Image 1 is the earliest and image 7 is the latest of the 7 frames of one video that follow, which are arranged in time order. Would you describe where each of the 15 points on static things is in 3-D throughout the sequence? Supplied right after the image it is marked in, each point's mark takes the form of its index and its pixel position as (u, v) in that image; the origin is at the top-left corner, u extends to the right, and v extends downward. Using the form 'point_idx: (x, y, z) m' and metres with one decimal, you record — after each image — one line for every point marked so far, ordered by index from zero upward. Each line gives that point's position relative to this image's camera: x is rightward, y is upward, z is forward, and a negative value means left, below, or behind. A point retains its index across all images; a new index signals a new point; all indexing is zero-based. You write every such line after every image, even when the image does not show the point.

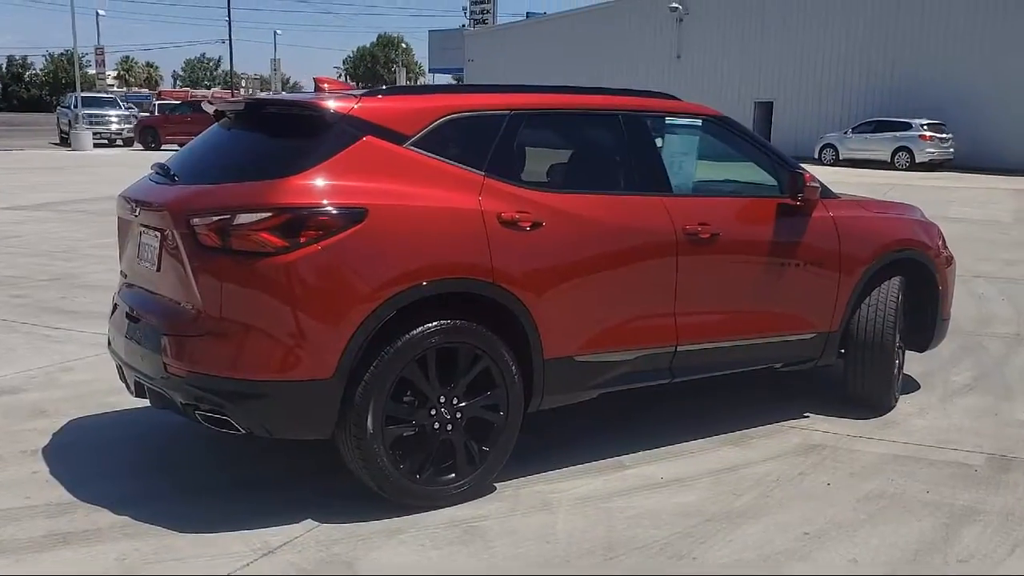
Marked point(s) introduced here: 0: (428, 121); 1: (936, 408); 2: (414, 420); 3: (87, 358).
0: (-0.4, +0.7, +4.3) m
1: (+2.6, -0.7, +6.0) m
2: (-0.4, -0.5, +4.1) m
3: (-3.0, -0.5, +6.9) m
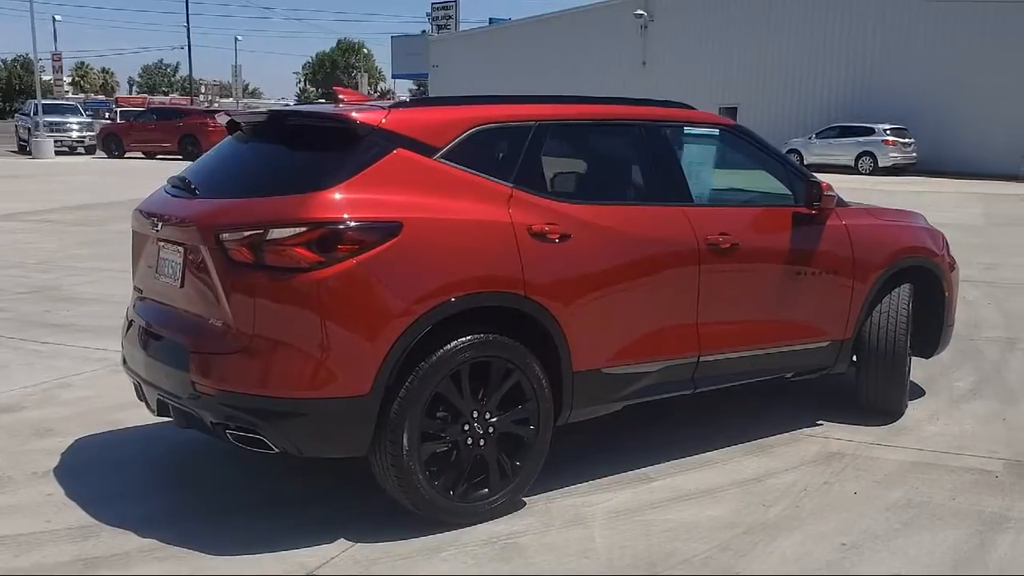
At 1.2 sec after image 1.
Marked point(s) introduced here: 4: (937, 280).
0: (-0.2, +0.7, +4.3) m
1: (+2.6, -0.8, +6.0) m
2: (-0.3, -0.6, +4.0) m
3: (-2.9, -0.6, +6.7) m
4: (+2.5, +0.1, +6.0) m
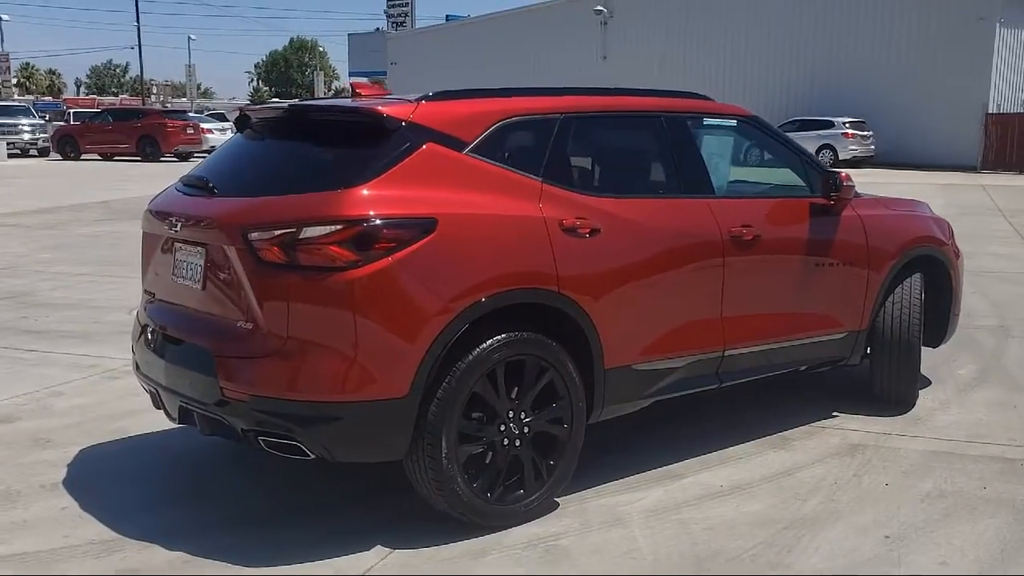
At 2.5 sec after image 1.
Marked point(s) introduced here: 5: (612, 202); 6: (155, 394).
0: (-0.1, +0.7, +4.2) m
1: (+2.7, -0.7, +6.0) m
2: (-0.1, -0.6, +3.9) m
3: (-2.9, -0.6, +6.5) m
4: (+2.6, +0.1, +6.0) m
5: (+0.5, +0.4, +4.4) m
6: (-1.5, -0.5, +4.3) m
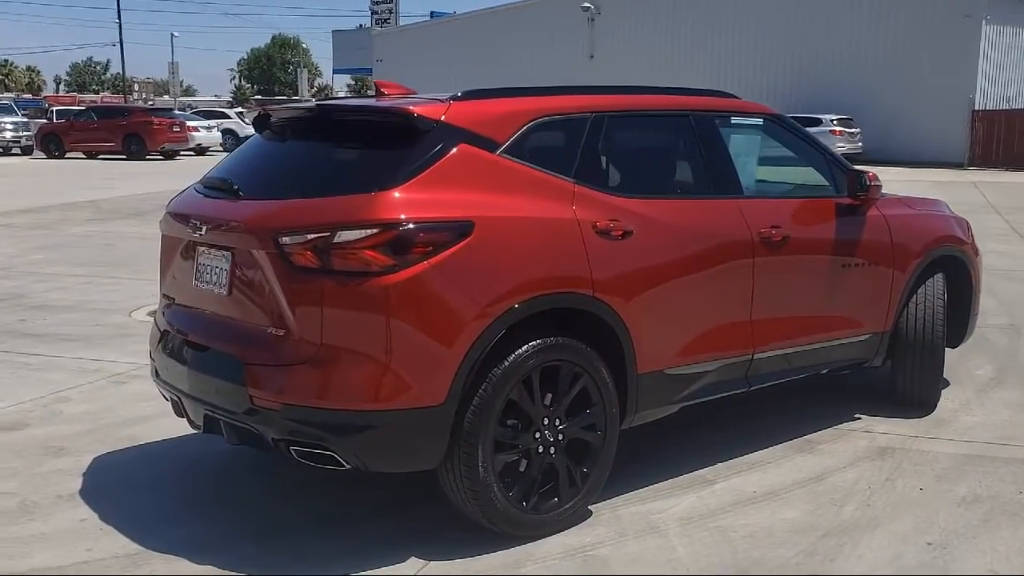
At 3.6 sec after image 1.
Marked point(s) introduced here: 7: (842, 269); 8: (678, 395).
0: (0.0, +0.7, +4.1) m
1: (+2.8, -0.7, +6.0) m
2: (0.0, -0.6, +3.9) m
3: (-2.8, -0.6, +6.4) m
4: (+2.7, +0.1, +5.9) m
5: (+0.6, +0.4, +4.3) m
6: (-1.4, -0.5, +4.2) m
7: (+1.7, +0.1, +5.2) m
8: (+0.8, -0.5, +4.5) m
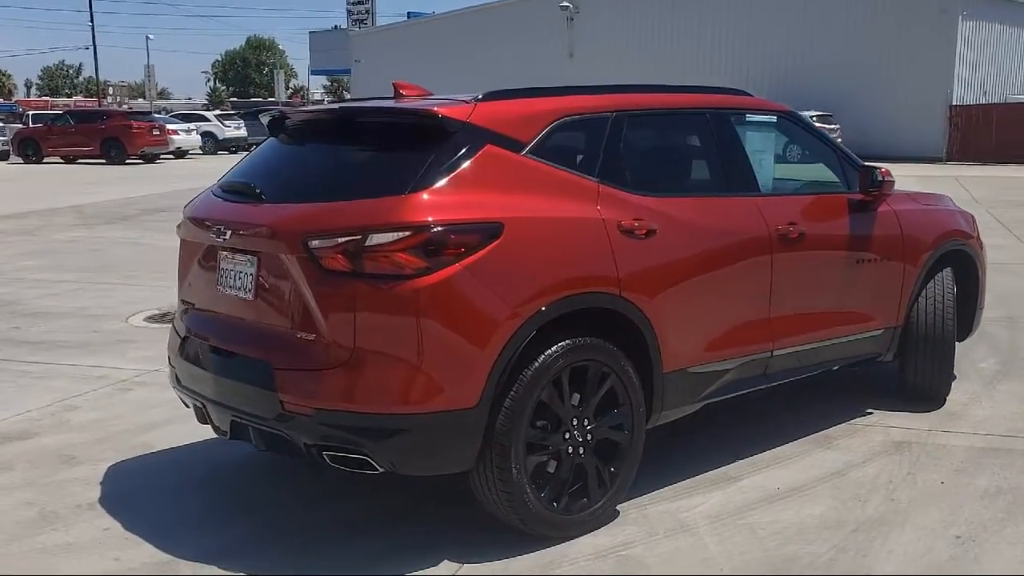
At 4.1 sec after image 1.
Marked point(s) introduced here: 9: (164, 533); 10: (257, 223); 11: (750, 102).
0: (+0.1, +0.7, +4.1) m
1: (+2.9, -0.7, +6.0) m
2: (+0.1, -0.6, +3.8) m
3: (-2.7, -0.7, +6.3) m
4: (+2.8, +0.2, +6.0) m
5: (+0.7, +0.4, +4.3) m
6: (-1.3, -0.5, +4.1) m
7: (+1.8, +0.1, +5.2) m
8: (+0.9, -0.5, +4.5) m
9: (-1.5, -1.0, +4.1) m
10: (-1.0, +0.3, +3.9) m
11: (+1.2, +0.9, +5.0) m
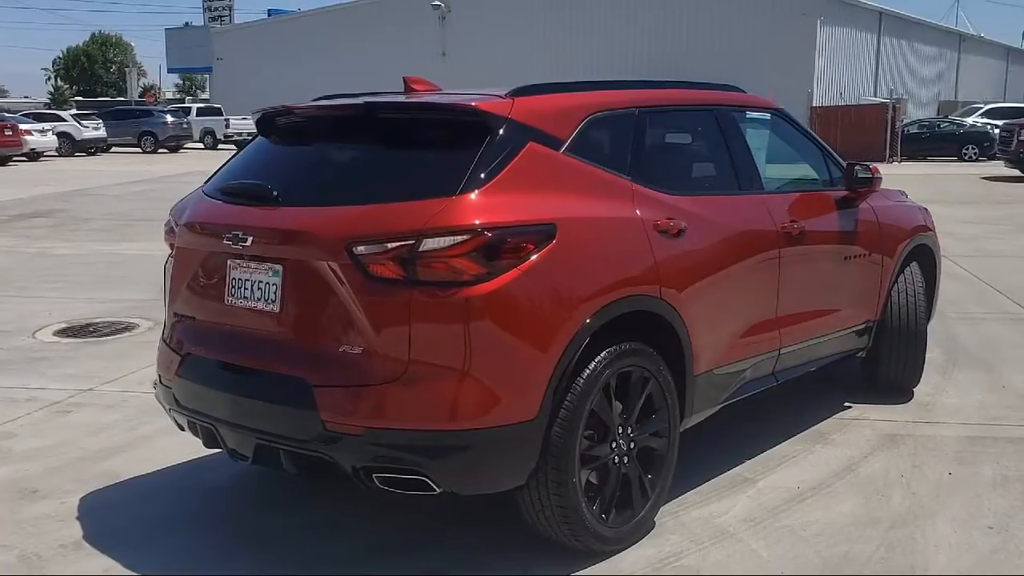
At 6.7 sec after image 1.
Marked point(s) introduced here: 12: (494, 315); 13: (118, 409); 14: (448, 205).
0: (+0.2, +0.7, +3.9) m
1: (+2.7, -0.6, +6.2) m
2: (+0.3, -0.6, +3.7) m
3: (-2.9, -0.8, +5.7) m
4: (+2.6, +0.2, +6.1) m
5: (+0.8, +0.4, +4.2) m
6: (-1.2, -0.5, +3.8) m
7: (+1.8, +0.1, +5.2) m
8: (+0.9, -0.5, +4.4) m
9: (-1.3, -1.1, +3.7) m
10: (-0.8, +0.2, +3.6) m
11: (+1.2, +0.9, +5.0) m
12: (-0.1, -0.1, +3.3) m
13: (-2.4, -0.7, +5.9) m
14: (-0.2, +0.3, +3.4) m
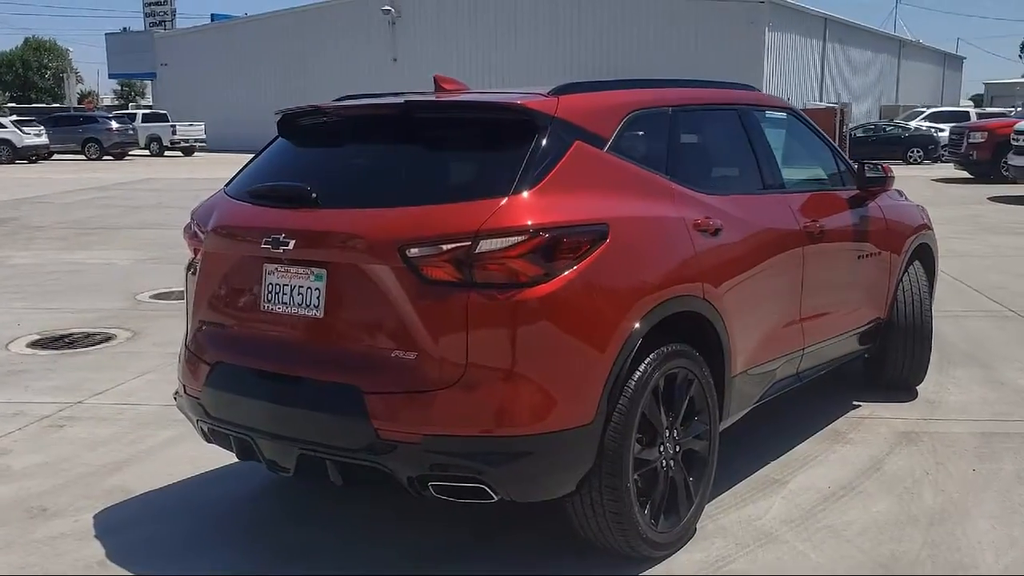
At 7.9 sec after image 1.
0: (+0.4, +0.6, +3.9) m
1: (+2.8, -0.6, +6.3) m
2: (+0.5, -0.6, +3.6) m
3: (-2.8, -0.8, +5.5) m
4: (+2.6, +0.2, +6.2) m
5: (+0.9, +0.4, +4.2) m
6: (-1.0, -0.6, +3.6) m
7: (+1.8, +0.1, +5.3) m
8: (+1.1, -0.5, +4.4) m
9: (-1.1, -1.1, +3.6) m
10: (-0.7, +0.2, +3.4) m
11: (+1.3, +0.9, +5.0) m
12: (+0.1, -0.1, +3.2) m
13: (-2.3, -0.8, +5.7) m
14: (0.0, +0.3, +3.3) m
